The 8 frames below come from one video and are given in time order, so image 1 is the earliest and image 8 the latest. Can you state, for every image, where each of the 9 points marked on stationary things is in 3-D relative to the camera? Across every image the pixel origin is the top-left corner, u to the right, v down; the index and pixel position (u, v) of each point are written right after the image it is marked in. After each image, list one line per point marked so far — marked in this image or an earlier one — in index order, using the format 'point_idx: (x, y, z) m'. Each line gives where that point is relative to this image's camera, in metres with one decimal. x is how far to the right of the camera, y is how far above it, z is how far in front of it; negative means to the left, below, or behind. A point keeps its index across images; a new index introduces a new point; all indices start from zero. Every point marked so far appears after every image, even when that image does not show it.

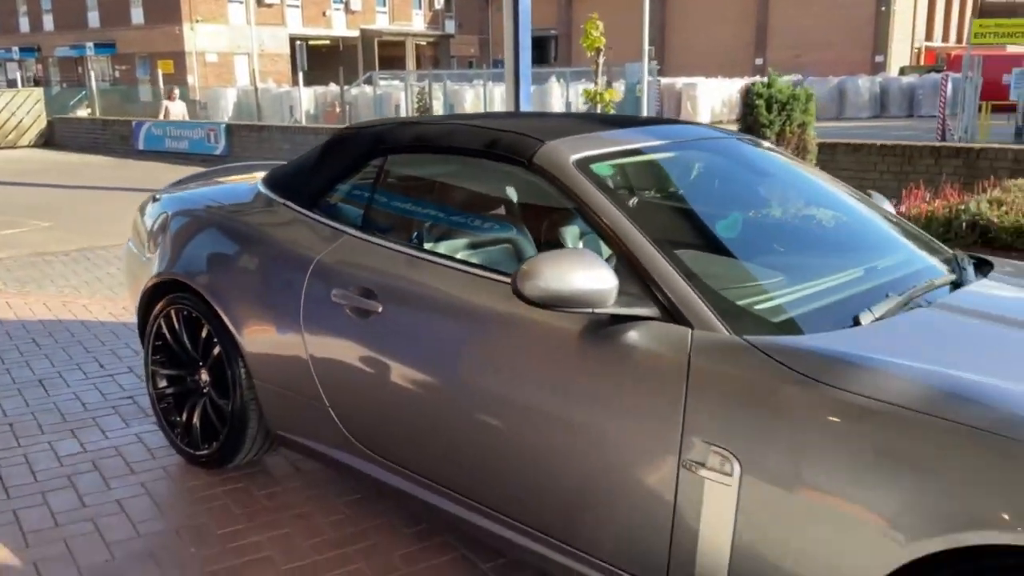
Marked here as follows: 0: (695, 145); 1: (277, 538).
0: (+0.6, +0.5, +3.4) m
1: (-0.8, -0.9, +3.3) m
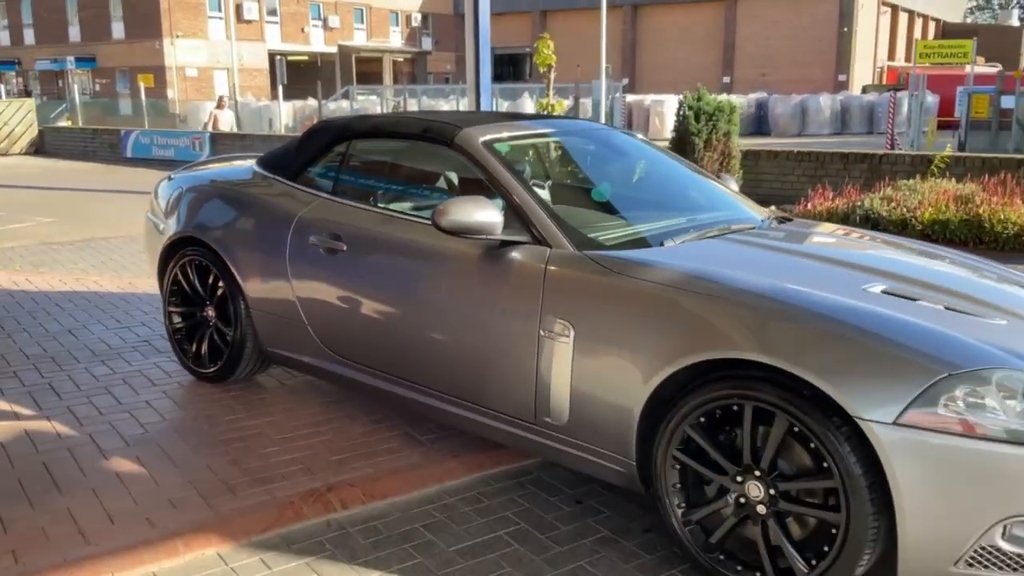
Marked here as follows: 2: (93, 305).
0: (+0.3, +0.8, +4.6) m
1: (-1.2, -0.7, +4.5) m
2: (-3.1, -0.1, +7.0) m
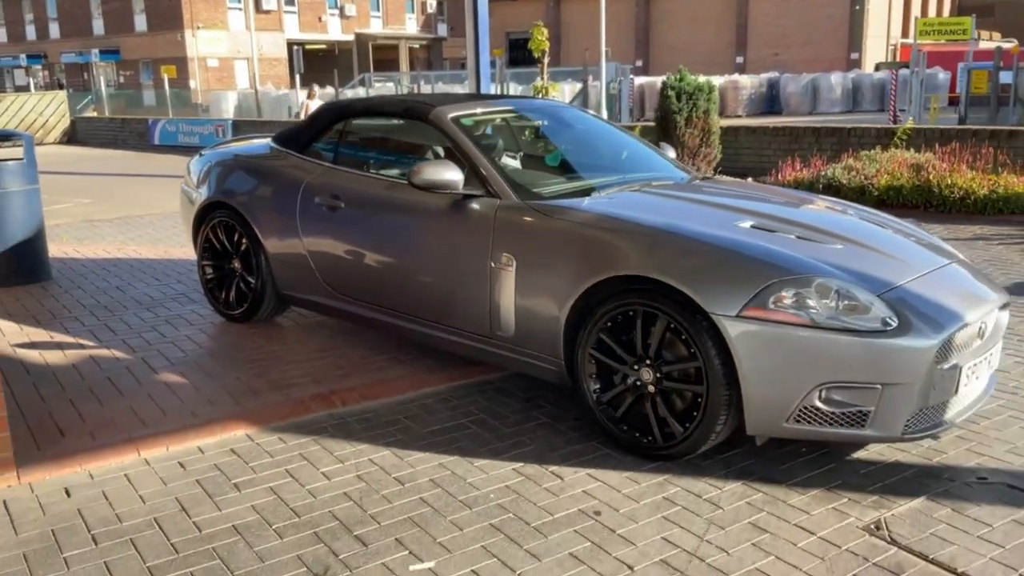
0: (+0.1, +1.1, +5.6) m
1: (-1.4, -0.4, +5.5) m
2: (-3.3, +0.2, +8.1) m
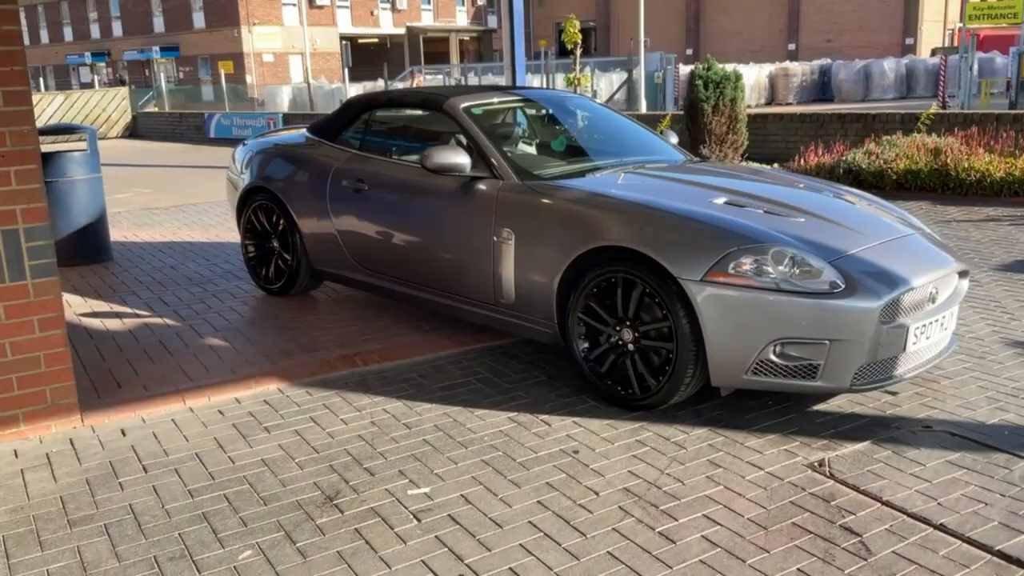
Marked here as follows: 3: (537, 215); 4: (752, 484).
0: (+0.2, +1.2, +6.1) m
1: (-1.3, -0.2, +6.1) m
2: (-3.1, +0.4, +8.8) m
3: (+0.1, +0.4, +4.9) m
4: (+1.0, -0.8, +3.8) m
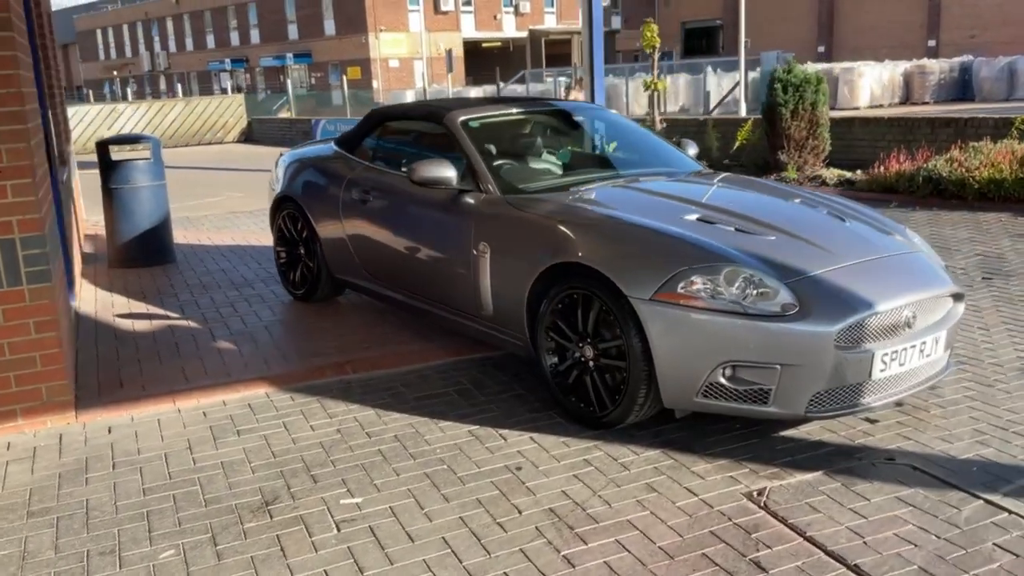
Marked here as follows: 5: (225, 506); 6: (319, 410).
0: (+0.2, +1.2, +6.1) m
1: (-1.2, -0.3, +6.3) m
2: (-2.6, +0.3, +9.2) m
3: (0.0, +0.3, +4.9) m
4: (+0.7, -0.9, +3.7) m
5: (-1.2, -0.9, +3.9) m
6: (-1.0, -0.6, +4.9) m
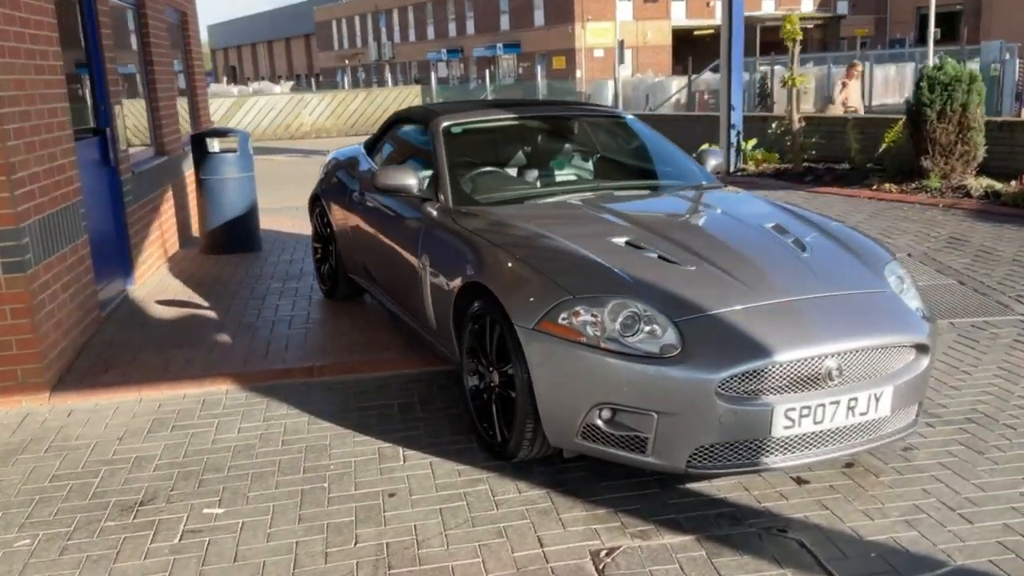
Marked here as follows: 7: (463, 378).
0: (+0.2, +1.1, +5.8) m
1: (-1.2, -0.3, +6.4) m
2: (-1.9, +0.4, +9.5) m
3: (-0.3, +0.2, +4.7) m
4: (0.0, -1.0, +3.4) m
5: (-1.8, -0.9, +4.0) m
6: (-1.3, -0.7, +5.0) m
7: (-0.2, -0.4, +4.5) m
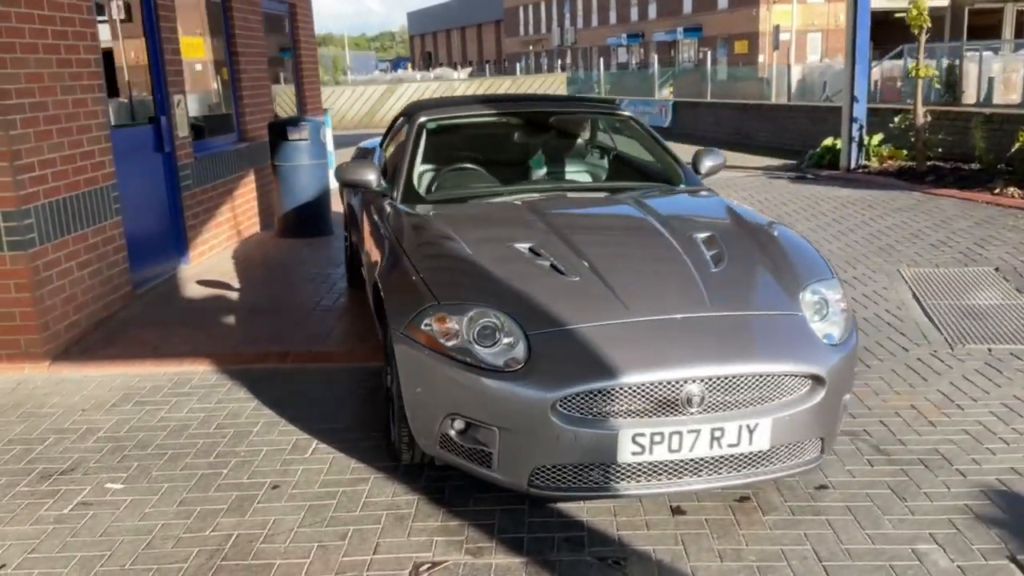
0: (+0.2, +1.1, +5.6) m
1: (-1.2, -0.2, +6.6) m
2: (-1.2, +0.6, +9.7) m
3: (-0.6, +0.2, +4.7) m
4: (-0.6, -1.0, +3.4) m
5: (-2.2, -0.8, +4.4) m
6: (-1.6, -0.6, +5.2) m
7: (-0.6, -0.4, +4.5) m
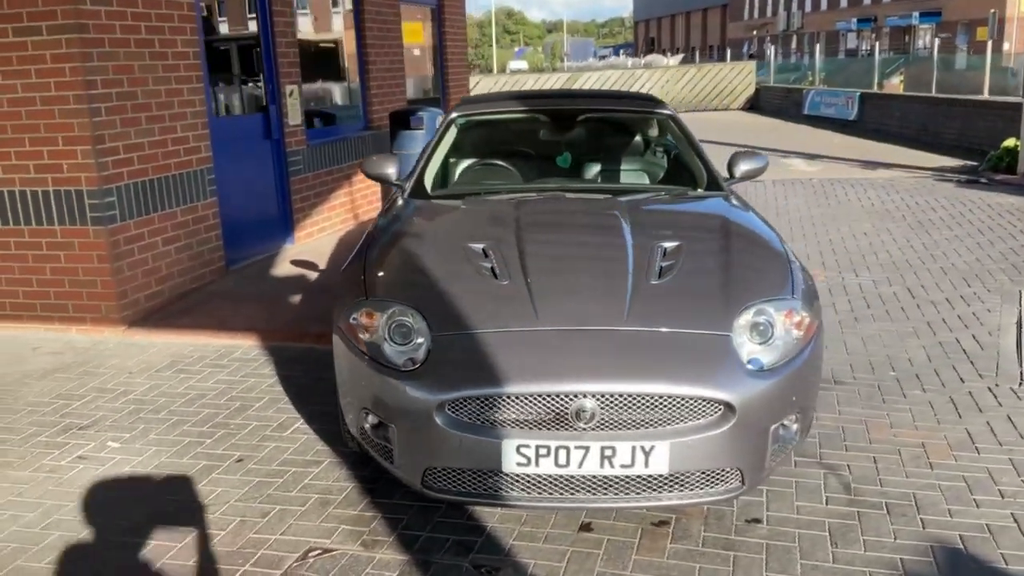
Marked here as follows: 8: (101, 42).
0: (+0.4, +1.1, +5.6) m
1: (-0.8, -0.1, +6.8) m
2: (0.0, +0.7, +9.8) m
3: (-0.7, +0.3, +4.8) m
4: (-1.0, -1.0, +3.6) m
5: (-2.4, -0.7, +4.9) m
6: (-1.6, -0.5, +5.6) m
7: (-0.7, -0.4, +4.7) m
8: (-2.6, +1.6, +6.0) m
